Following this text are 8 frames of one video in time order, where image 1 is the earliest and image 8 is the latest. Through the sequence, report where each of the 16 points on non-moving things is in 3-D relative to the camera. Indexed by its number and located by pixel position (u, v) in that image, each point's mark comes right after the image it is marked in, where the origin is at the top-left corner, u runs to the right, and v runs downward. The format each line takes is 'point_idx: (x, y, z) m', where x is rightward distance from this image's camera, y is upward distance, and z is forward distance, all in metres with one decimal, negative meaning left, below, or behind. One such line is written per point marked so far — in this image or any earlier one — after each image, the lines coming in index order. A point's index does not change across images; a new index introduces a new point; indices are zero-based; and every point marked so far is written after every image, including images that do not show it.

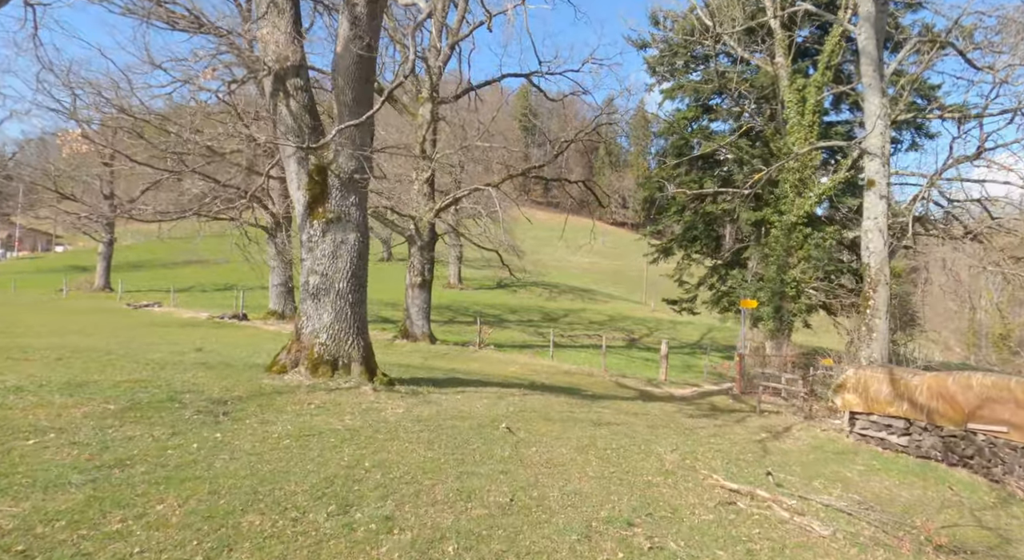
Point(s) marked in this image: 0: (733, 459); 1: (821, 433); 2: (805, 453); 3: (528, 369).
0: (+2.3, -1.9, +8.5) m
1: (+4.2, -2.1, +11.2) m
2: (+3.3, -2.0, +9.3) m
3: (+0.3, -2.1, +19.1) m
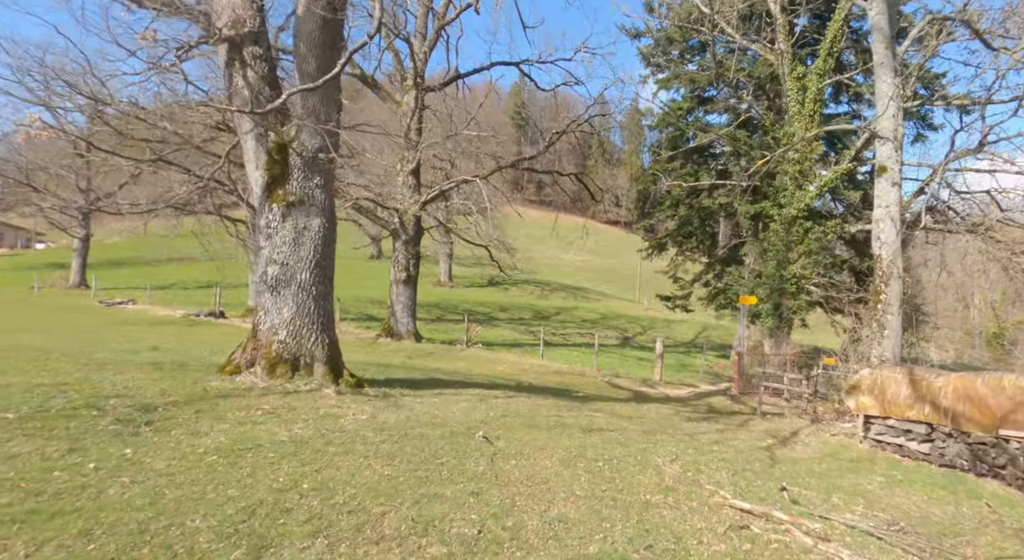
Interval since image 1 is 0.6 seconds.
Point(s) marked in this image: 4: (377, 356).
0: (+2.1, -1.8, +7.6) m
1: (+4.0, -2.0, +10.4) m
2: (+3.1, -1.9, +8.4) m
3: (+0.1, -2.0, +18.2) m
4: (-2.6, -1.5, +16.3) m
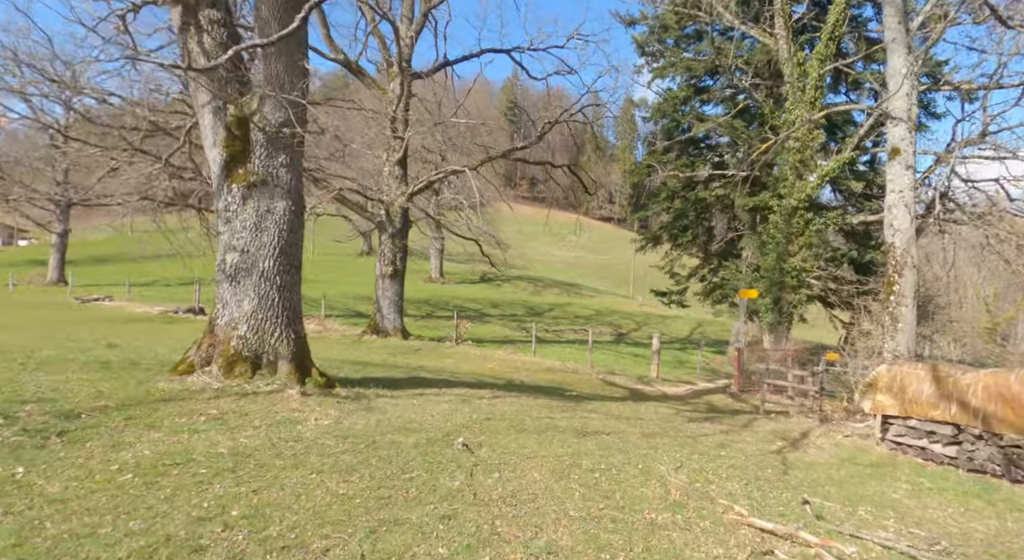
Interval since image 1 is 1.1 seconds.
0: (+2.0, -1.7, +6.9) m
1: (+3.9, -1.9, +9.7) m
2: (+3.0, -1.7, +7.7) m
3: (-0.1, -1.8, +17.4) m
4: (-2.8, -1.4, +15.6) m
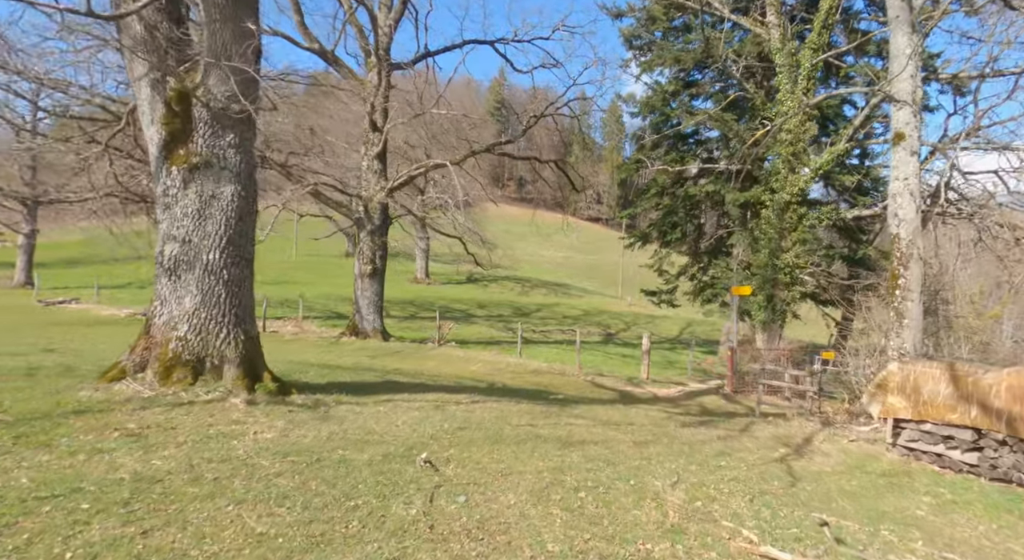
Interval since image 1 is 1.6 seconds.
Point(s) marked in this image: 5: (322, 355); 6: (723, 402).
0: (+1.8, -1.6, +6.1) m
1: (+3.7, -1.8, +8.9) m
2: (+2.8, -1.7, +6.9) m
3: (-0.4, -1.8, +16.6) m
4: (-3.1, -1.4, +14.7) m
5: (-3.3, -1.3, +14.4) m
6: (+4.0, -2.3, +15.5) m
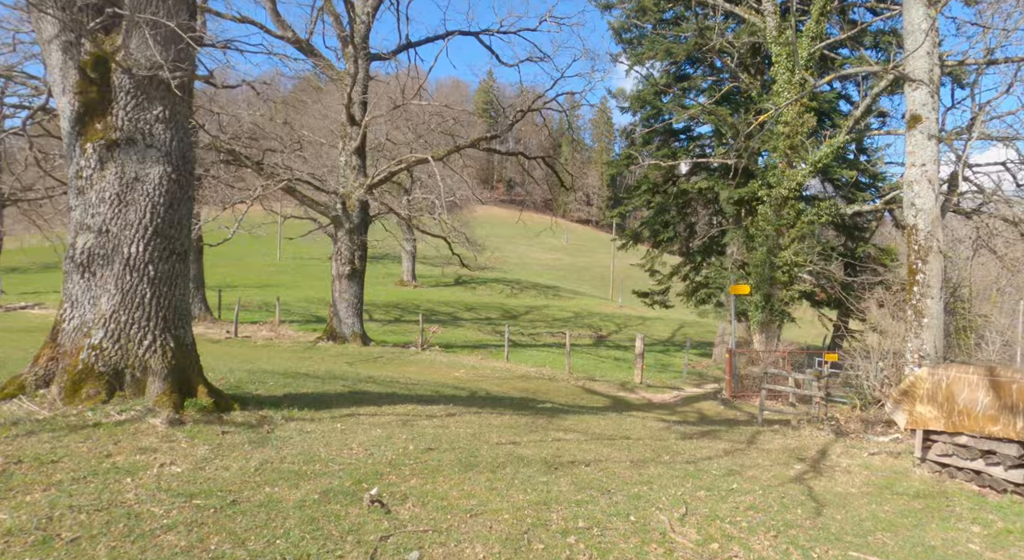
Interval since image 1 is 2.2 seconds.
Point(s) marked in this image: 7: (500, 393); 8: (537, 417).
0: (+1.7, -1.6, +5.2) m
1: (+3.5, -1.7, +8.0) m
2: (+2.7, -1.6, +6.0) m
3: (-0.7, -1.8, +15.7) m
4: (-3.4, -1.4, +13.8) m
5: (-3.6, -1.3, +13.4) m
6: (+3.8, -2.3, +14.6) m
7: (-0.2, -1.6, +11.9) m
8: (+0.3, -1.5, +9.0) m
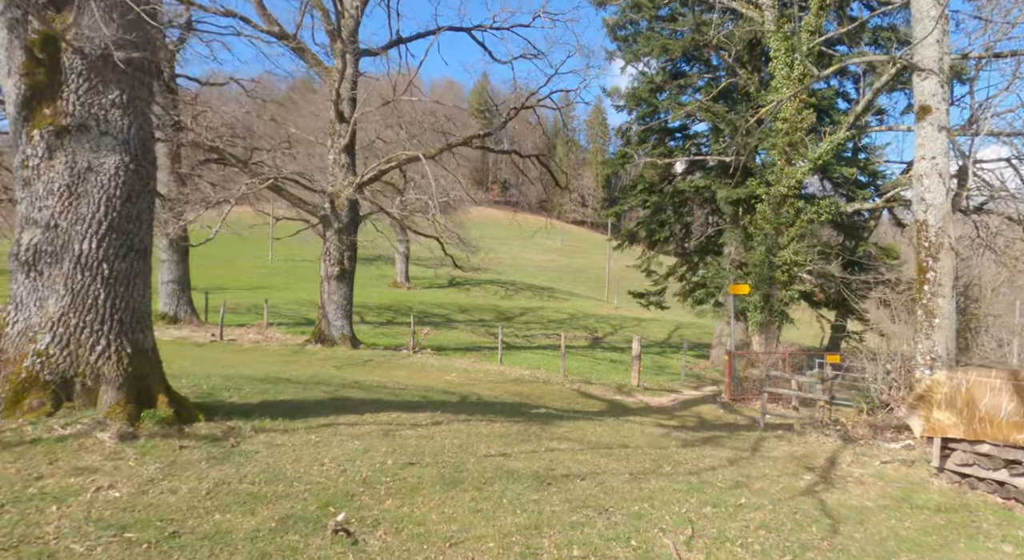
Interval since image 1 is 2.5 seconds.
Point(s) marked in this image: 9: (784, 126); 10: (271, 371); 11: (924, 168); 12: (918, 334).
0: (+1.6, -1.5, +4.8) m
1: (+3.4, -1.7, +7.6) m
2: (+2.6, -1.6, +5.6) m
3: (-0.8, -1.8, +15.2) m
4: (-3.5, -1.4, +13.3) m
5: (-3.7, -1.4, +12.9) m
6: (+3.6, -2.3, +14.2) m
7: (-0.3, -1.7, +11.5) m
8: (+0.2, -1.5, +8.6) m
9: (+6.5, +3.7, +19.7) m
10: (-3.3, -1.3, +11.3) m
11: (+4.7, +1.3, +9.4) m
12: (+4.6, -0.6, +9.4) m
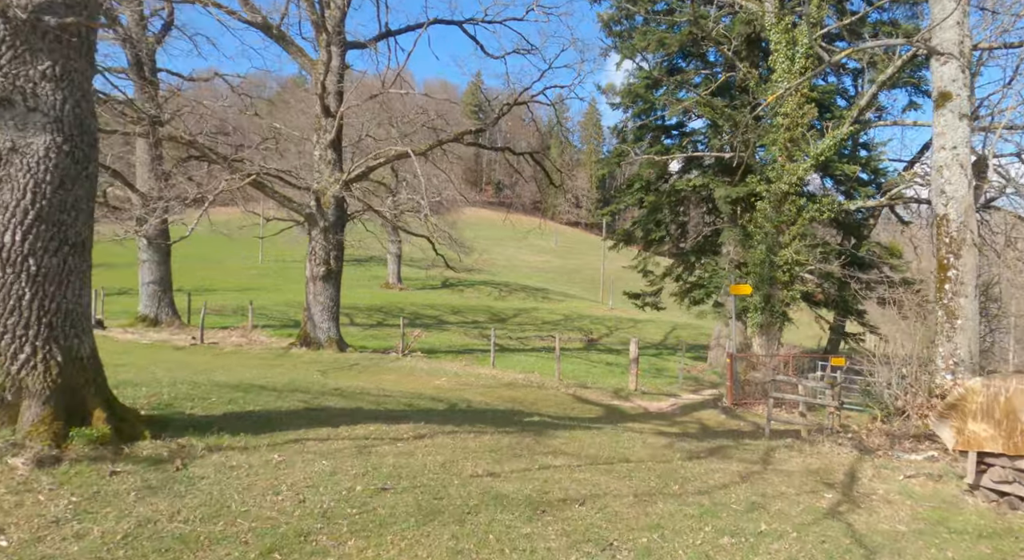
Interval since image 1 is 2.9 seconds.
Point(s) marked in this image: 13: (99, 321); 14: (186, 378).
0: (+1.6, -1.5, +4.1) m
1: (+3.3, -1.7, +7.0) m
2: (+2.5, -1.6, +4.9) m
3: (-1.0, -1.8, +14.6) m
4: (-3.6, -1.4, +12.6) m
5: (-3.8, -1.4, +12.3) m
6: (+3.5, -2.3, +13.6) m
7: (-0.4, -1.6, +10.8) m
8: (+0.1, -1.5, +7.9) m
9: (+6.3, +3.7, +19.1) m
10: (-3.4, -1.3, +10.7) m
11: (+4.6, +1.3, +8.8) m
12: (+4.6, -0.6, +8.8) m
13: (-9.1, -0.9, +18.0) m
14: (-3.8, -1.1, +9.6) m
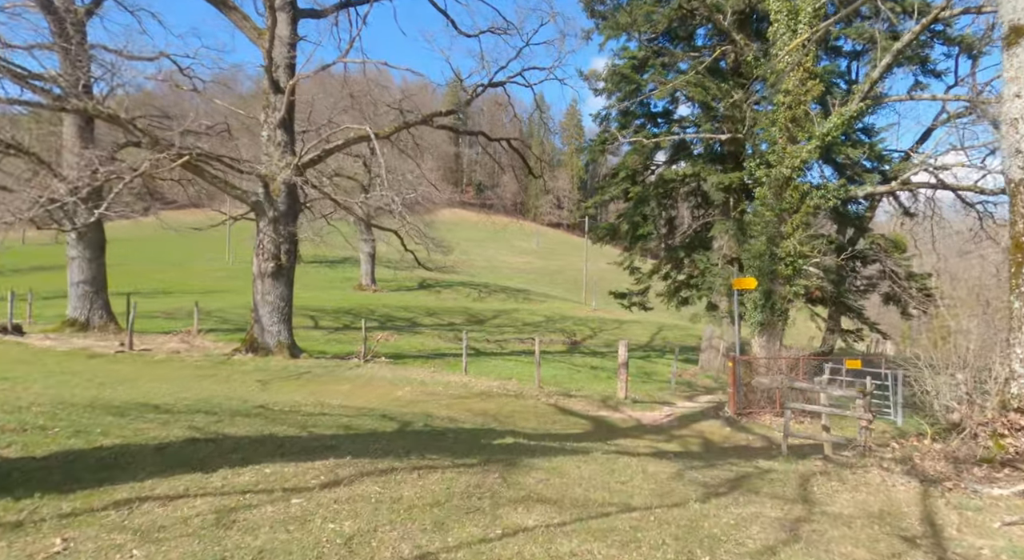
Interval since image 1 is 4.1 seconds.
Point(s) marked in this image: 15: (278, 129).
0: (+1.4, -1.4, +2.3) m
1: (+3.1, -1.6, +5.1) m
2: (+2.3, -1.4, +3.1) m
3: (-1.4, -1.7, +12.6) m
4: (-4.0, -1.3, +10.6) m
5: (-4.2, -1.3, +10.3) m
6: (+3.1, -2.2, +11.7) m
7: (-0.7, -1.5, +8.9) m
8: (-0.2, -1.4, +6.0) m
9: (+5.8, +3.8, +17.3) m
10: (-3.8, -1.2, +8.7) m
11: (+4.3, +1.4, +7.0) m
12: (+4.2, -0.4, +6.9) m
13: (-9.6, -0.9, +15.9) m
14: (-4.1, -1.0, +7.6) m
15: (-4.5, +2.9, +16.0) m
